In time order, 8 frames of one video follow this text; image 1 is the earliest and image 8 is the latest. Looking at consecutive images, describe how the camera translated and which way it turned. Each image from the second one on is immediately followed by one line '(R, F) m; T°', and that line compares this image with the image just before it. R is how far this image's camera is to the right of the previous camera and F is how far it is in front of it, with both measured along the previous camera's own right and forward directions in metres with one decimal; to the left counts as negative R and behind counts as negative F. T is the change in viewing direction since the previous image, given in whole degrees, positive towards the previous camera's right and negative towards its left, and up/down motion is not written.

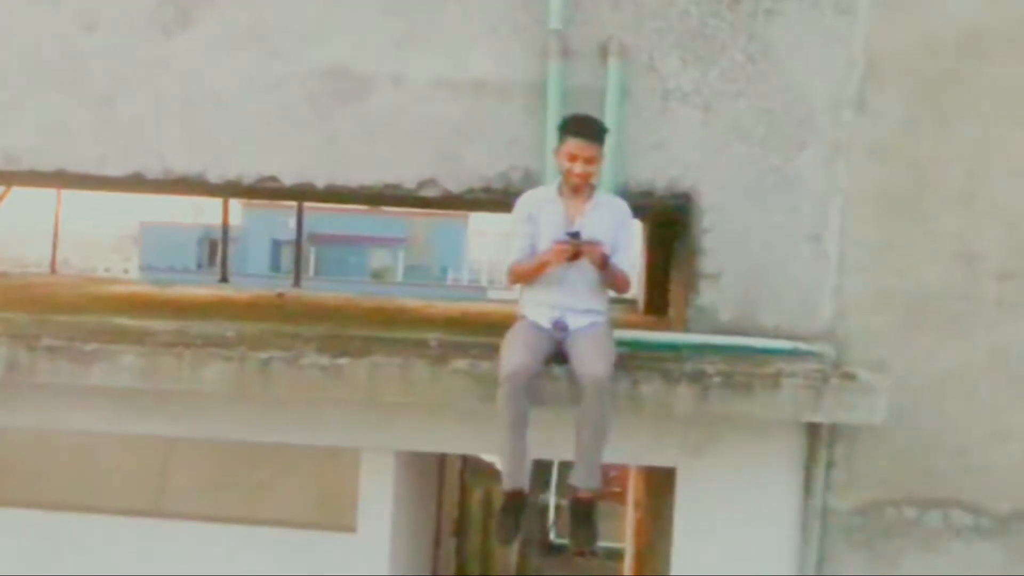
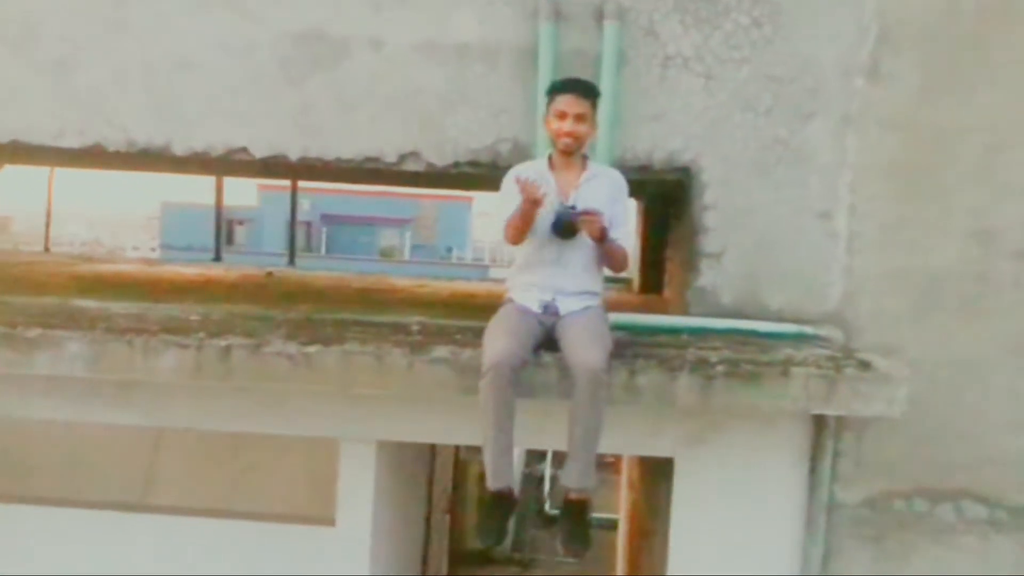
(0.0, +0.2) m; 0°
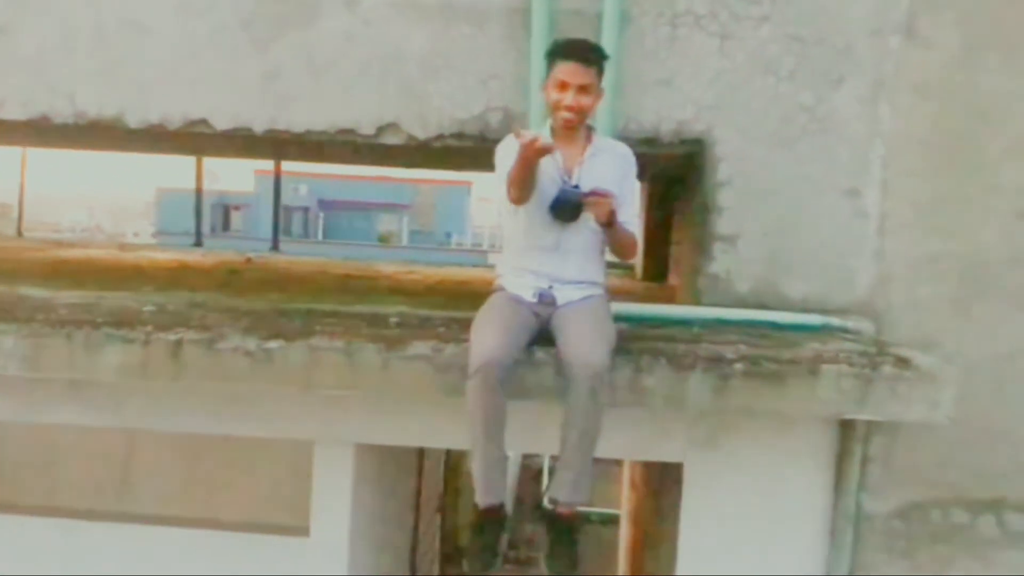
(0.0, +0.4) m; 0°
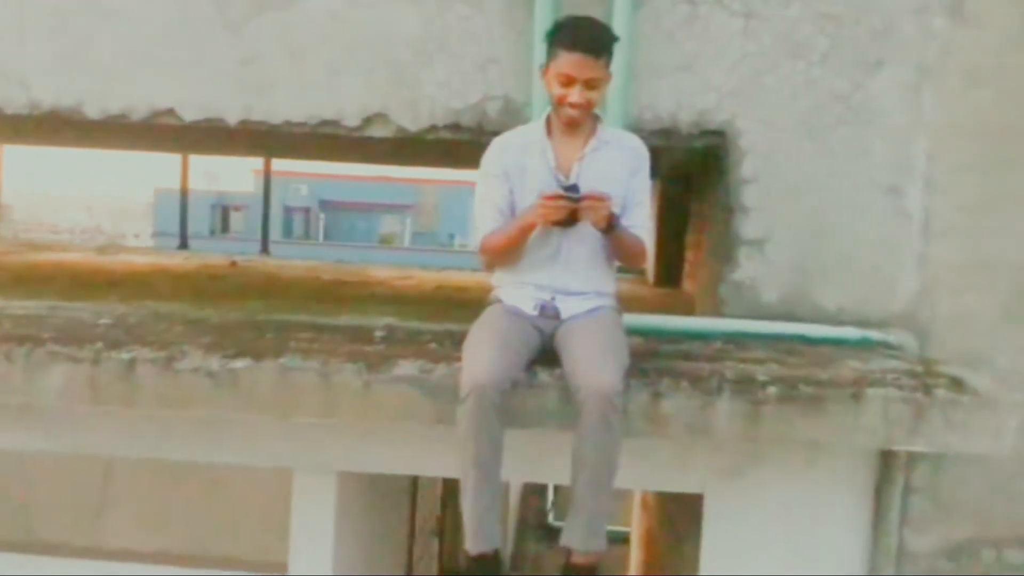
(0.0, +0.3) m; 0°
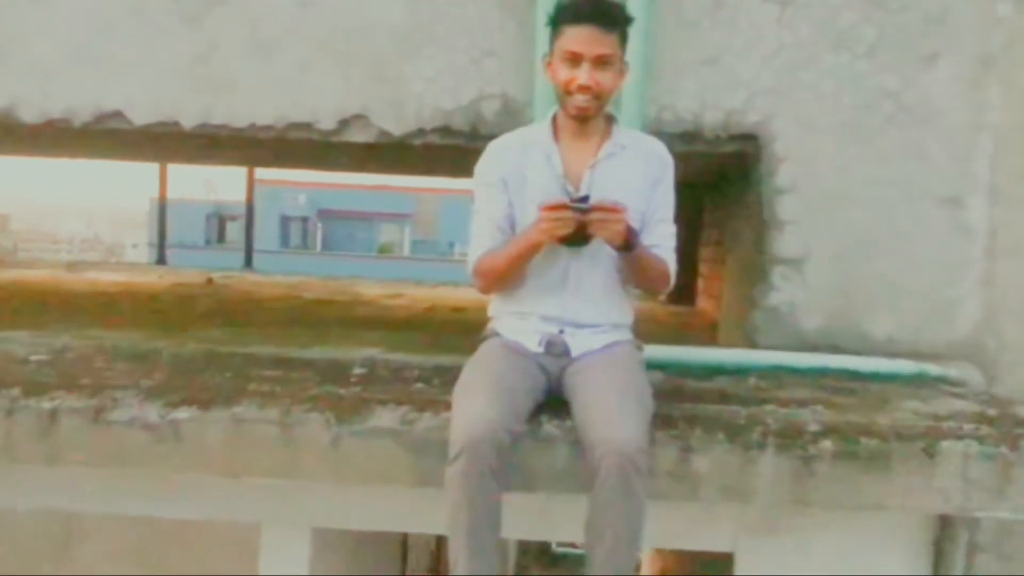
(0.0, +0.4) m; 0°
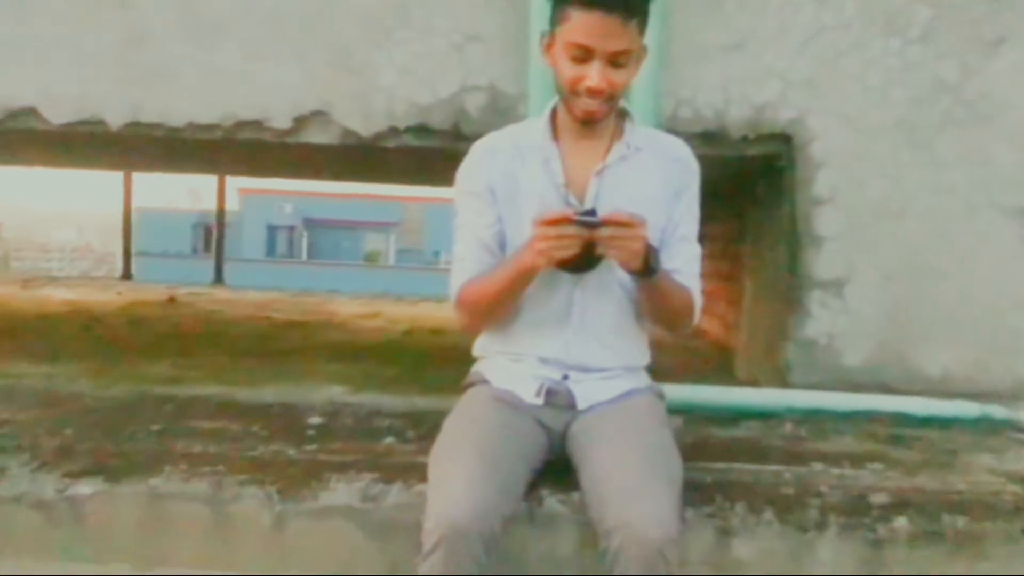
(0.0, +0.4) m; +1°
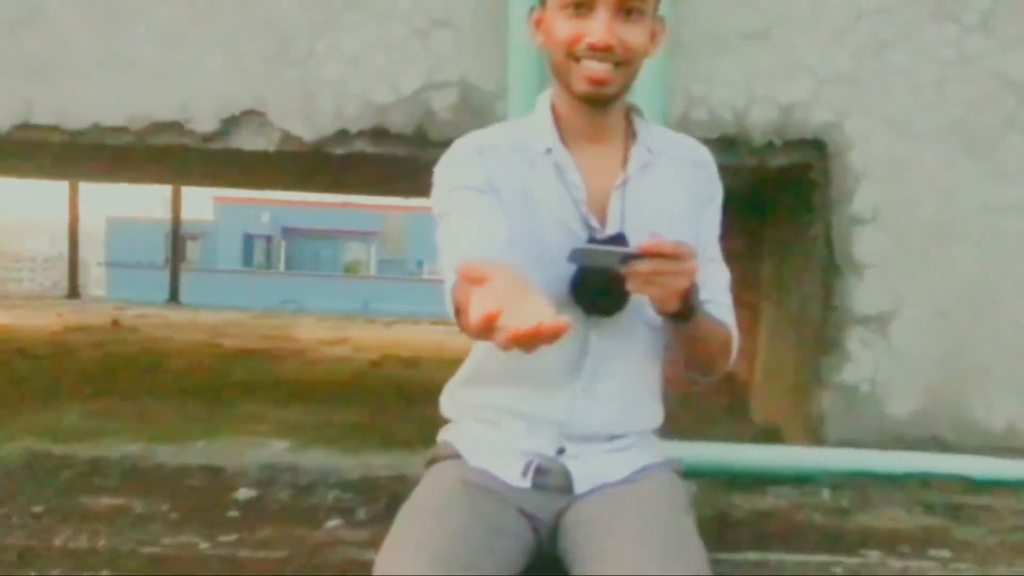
(0.0, +0.4) m; +1°
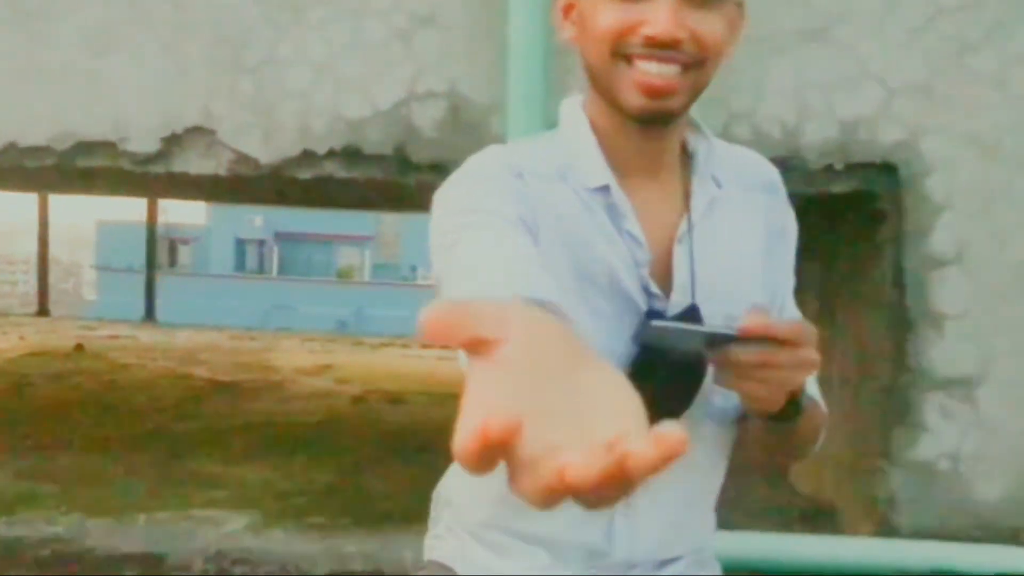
(0.0, +0.3) m; 0°
